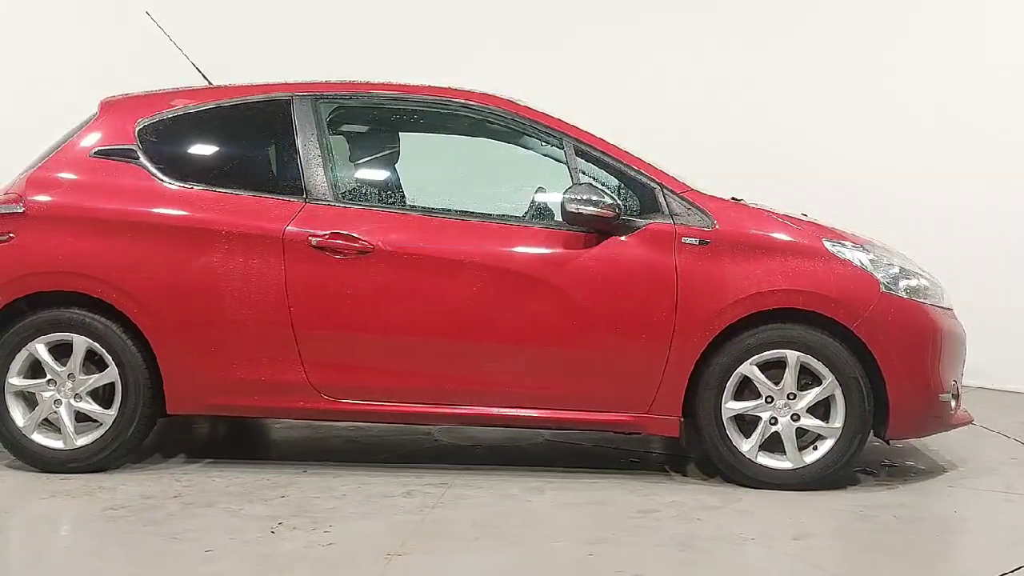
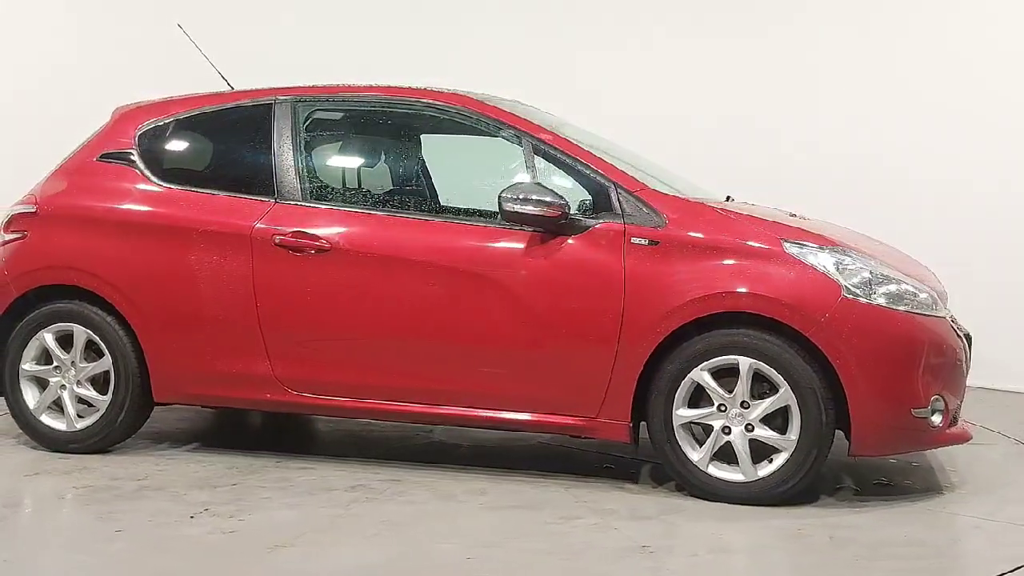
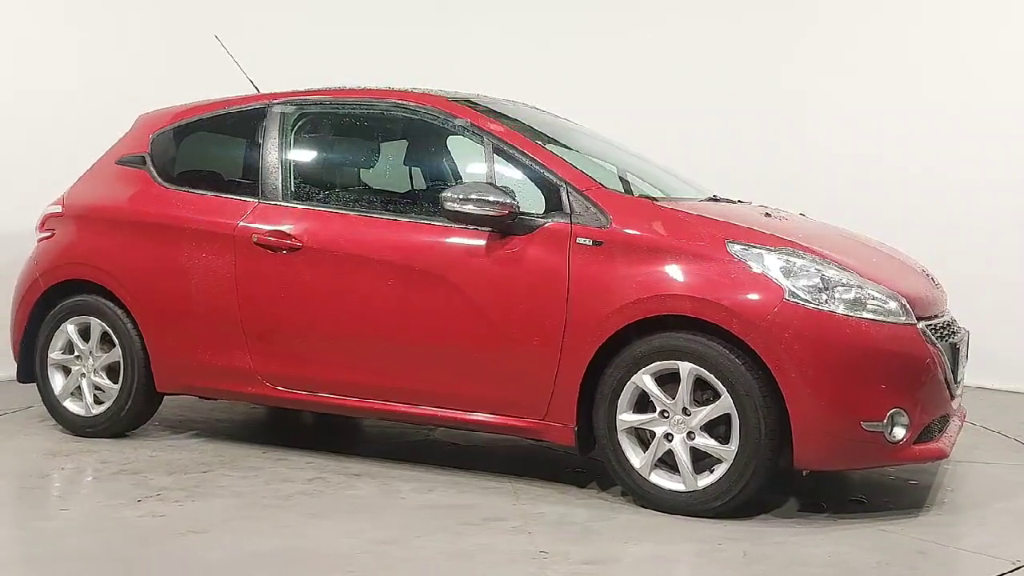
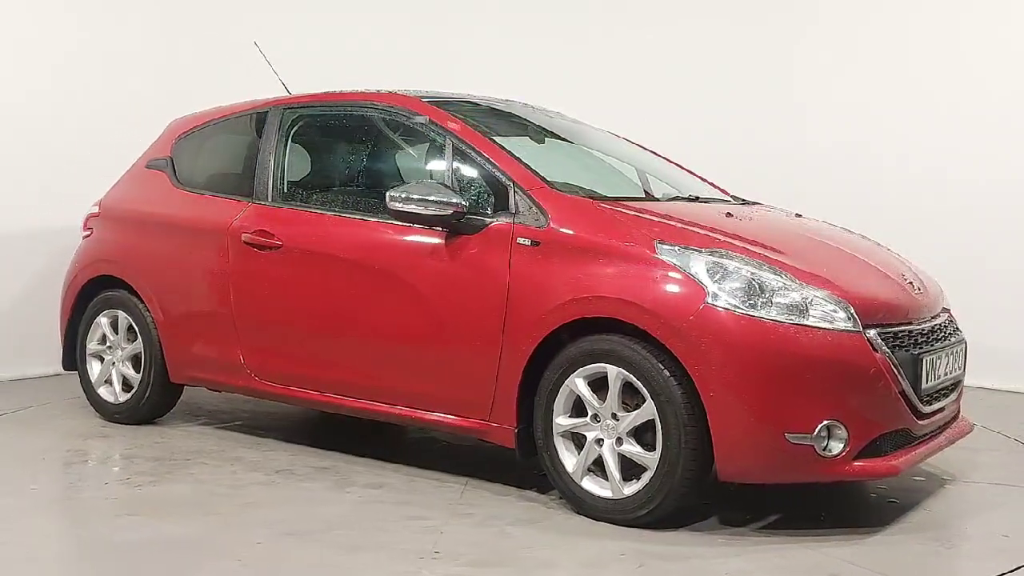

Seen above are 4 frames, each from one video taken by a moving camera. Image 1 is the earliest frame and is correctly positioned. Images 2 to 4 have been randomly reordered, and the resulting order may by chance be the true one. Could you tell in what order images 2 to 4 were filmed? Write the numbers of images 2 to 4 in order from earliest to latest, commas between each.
2, 3, 4
